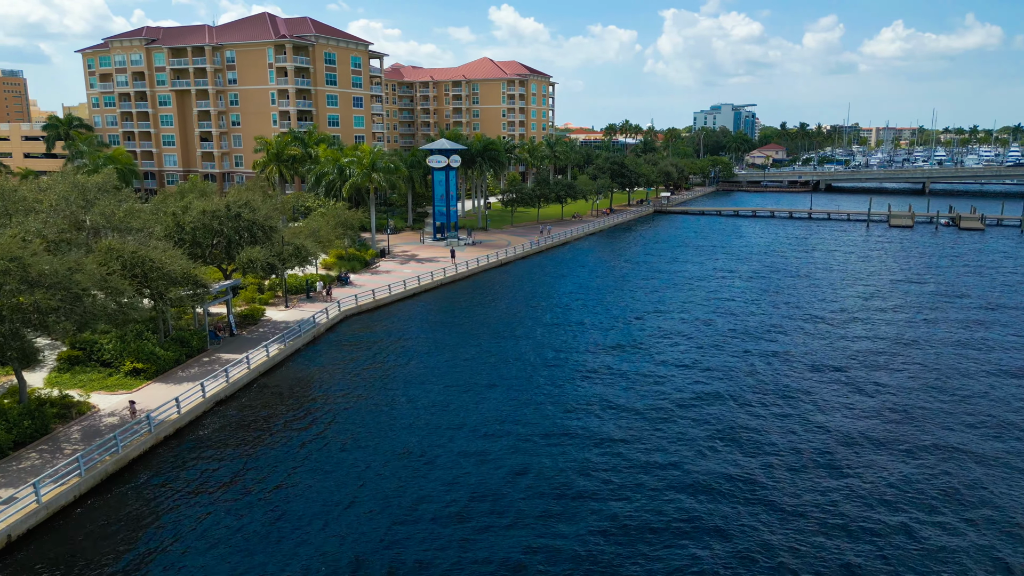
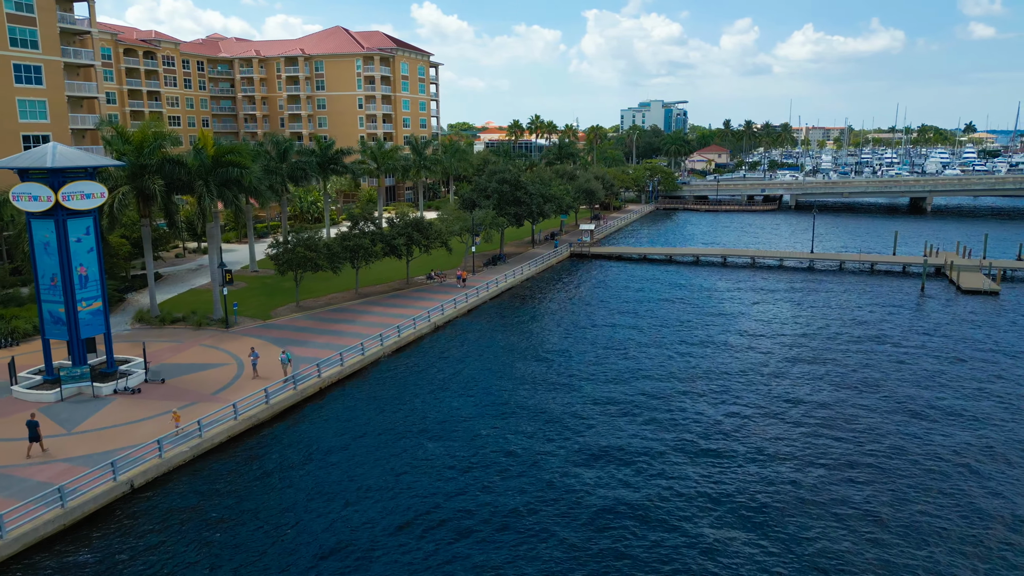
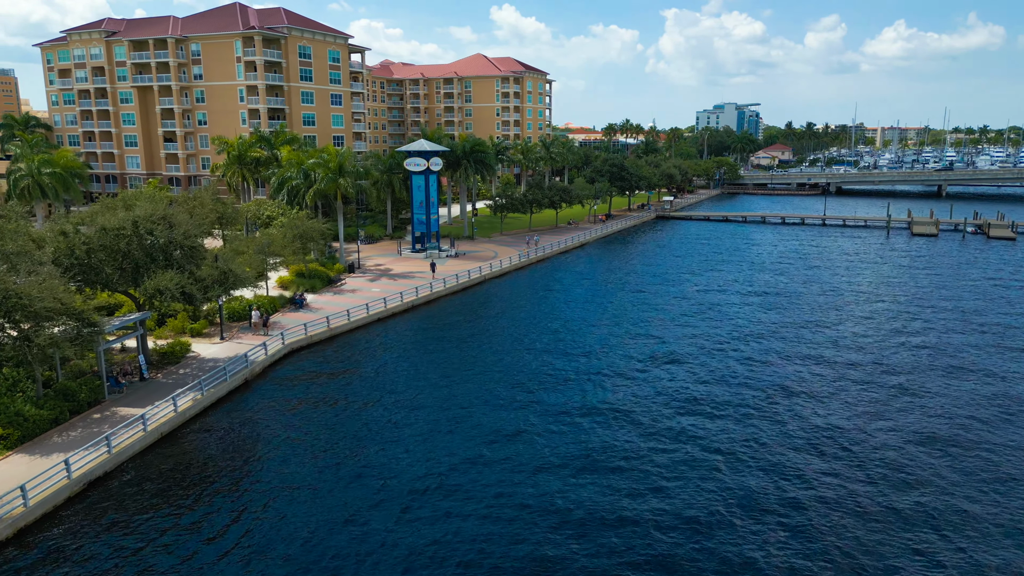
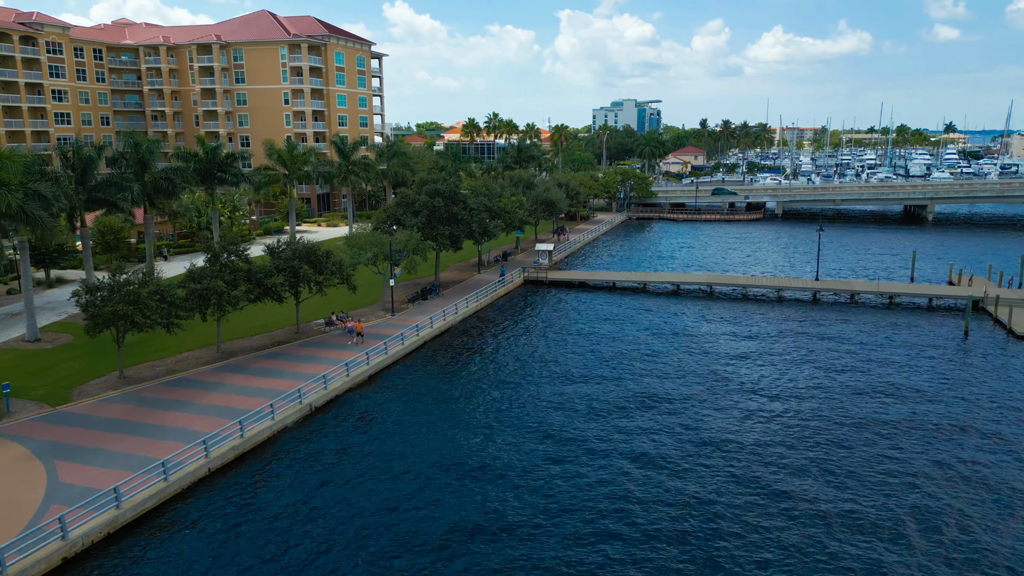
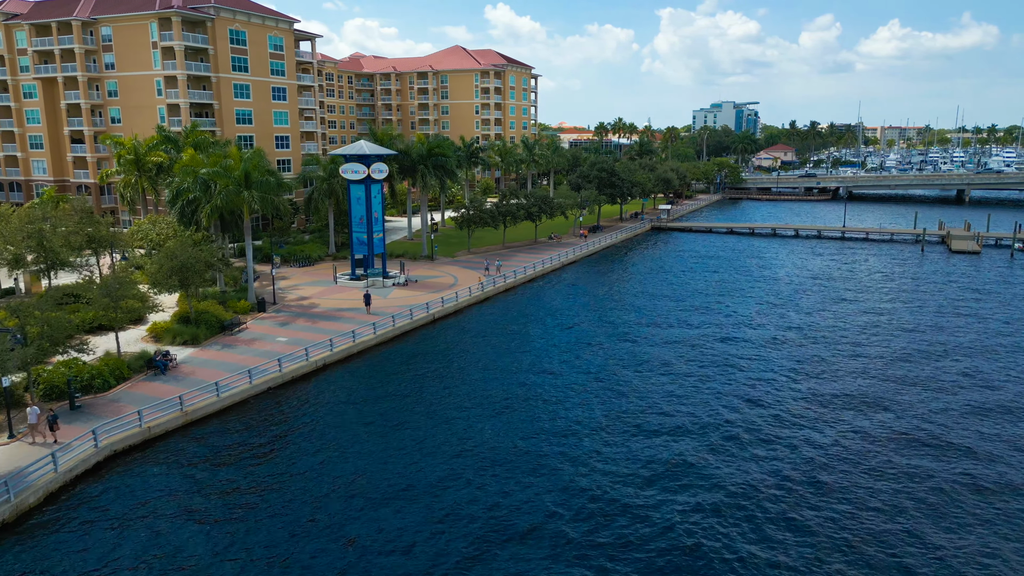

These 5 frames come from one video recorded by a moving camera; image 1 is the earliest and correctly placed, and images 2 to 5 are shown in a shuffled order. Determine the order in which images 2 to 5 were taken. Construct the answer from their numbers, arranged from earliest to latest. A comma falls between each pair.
3, 5, 2, 4
